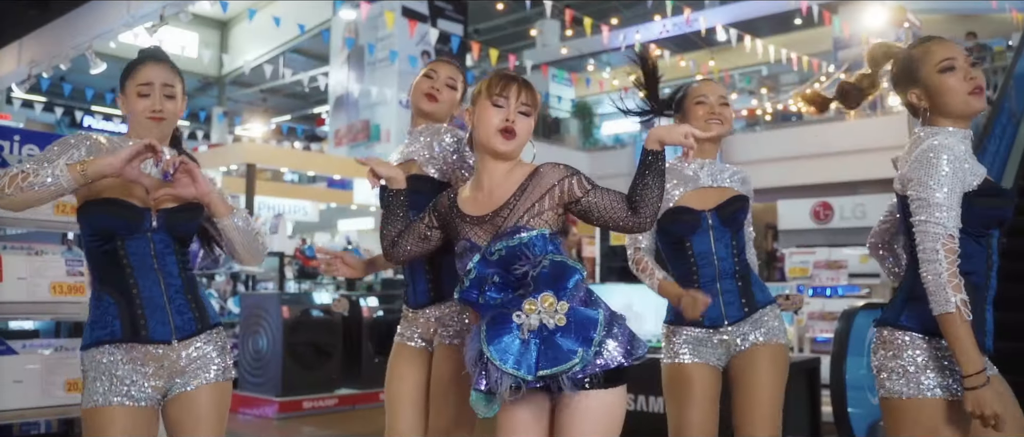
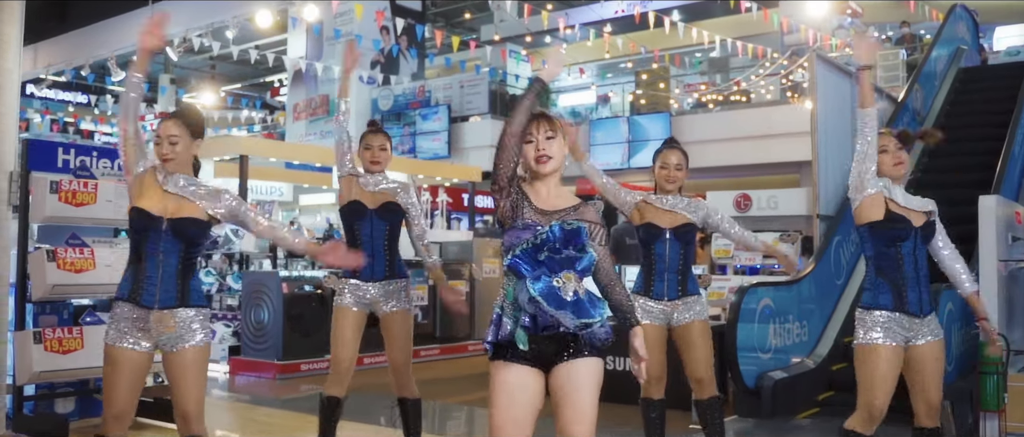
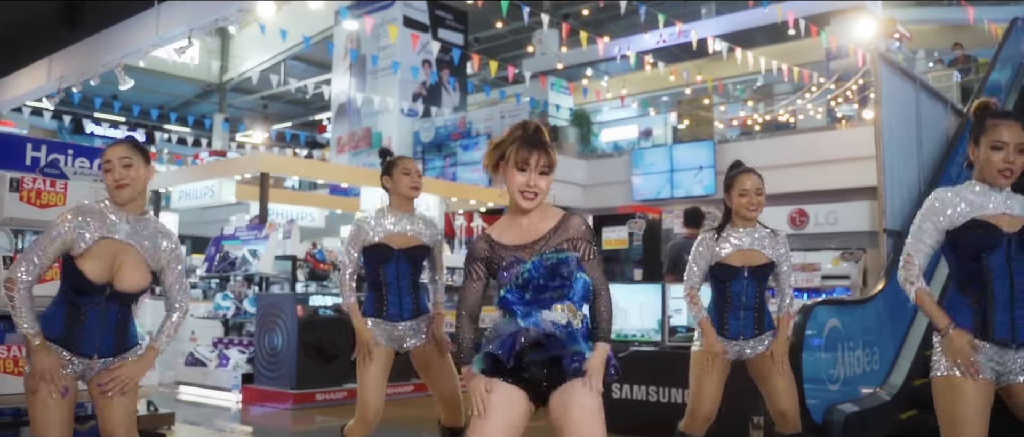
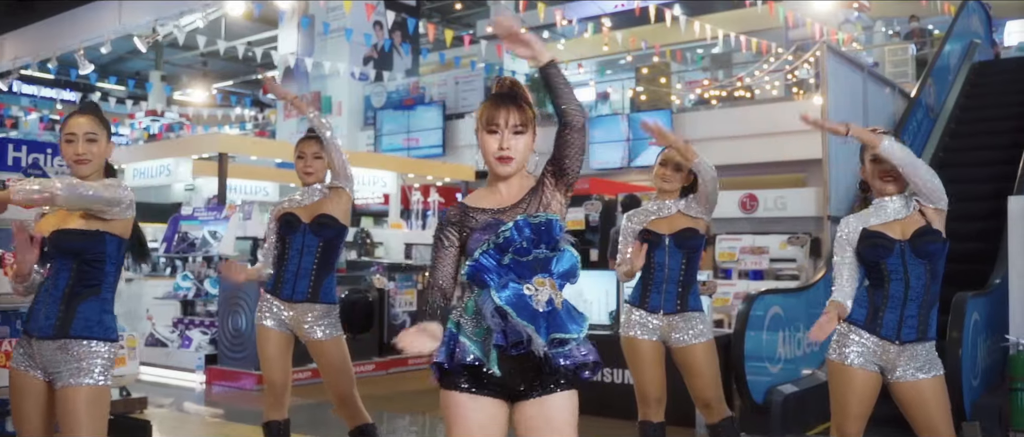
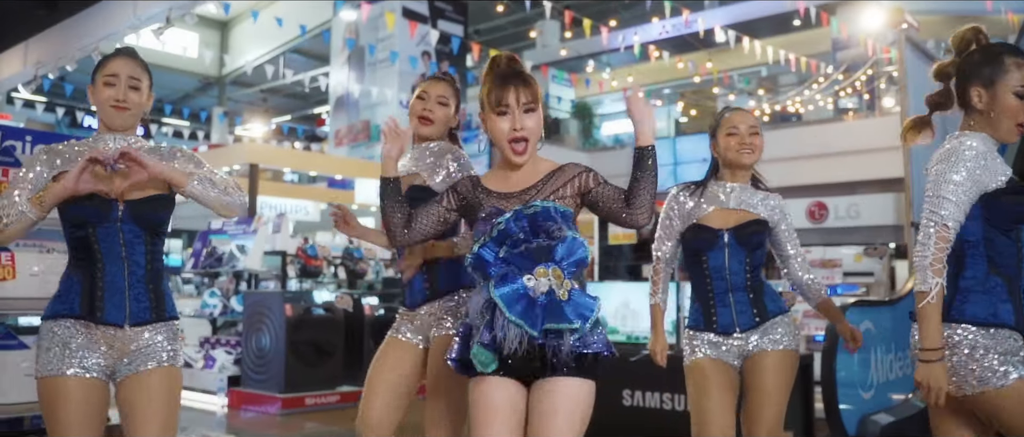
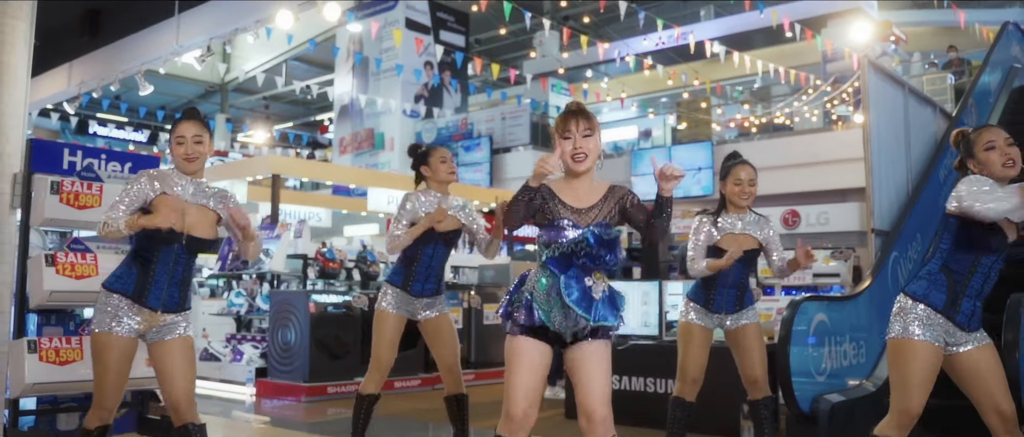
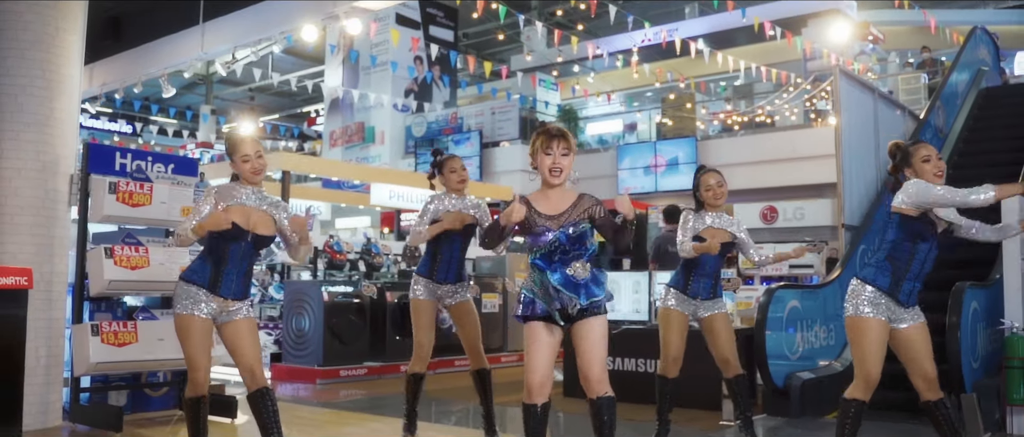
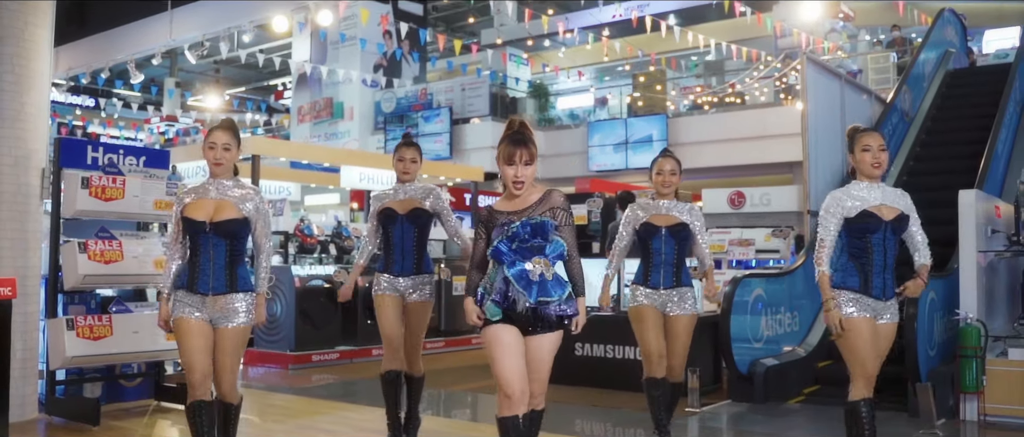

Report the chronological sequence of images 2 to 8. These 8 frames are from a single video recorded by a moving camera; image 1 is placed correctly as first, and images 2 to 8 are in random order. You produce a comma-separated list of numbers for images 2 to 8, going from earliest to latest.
5, 3, 6, 7, 8, 2, 4
